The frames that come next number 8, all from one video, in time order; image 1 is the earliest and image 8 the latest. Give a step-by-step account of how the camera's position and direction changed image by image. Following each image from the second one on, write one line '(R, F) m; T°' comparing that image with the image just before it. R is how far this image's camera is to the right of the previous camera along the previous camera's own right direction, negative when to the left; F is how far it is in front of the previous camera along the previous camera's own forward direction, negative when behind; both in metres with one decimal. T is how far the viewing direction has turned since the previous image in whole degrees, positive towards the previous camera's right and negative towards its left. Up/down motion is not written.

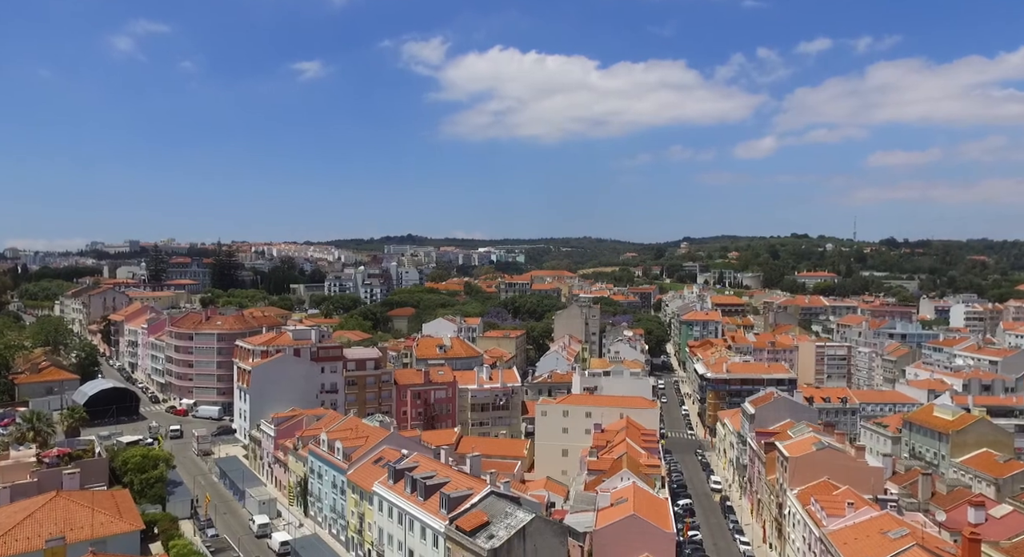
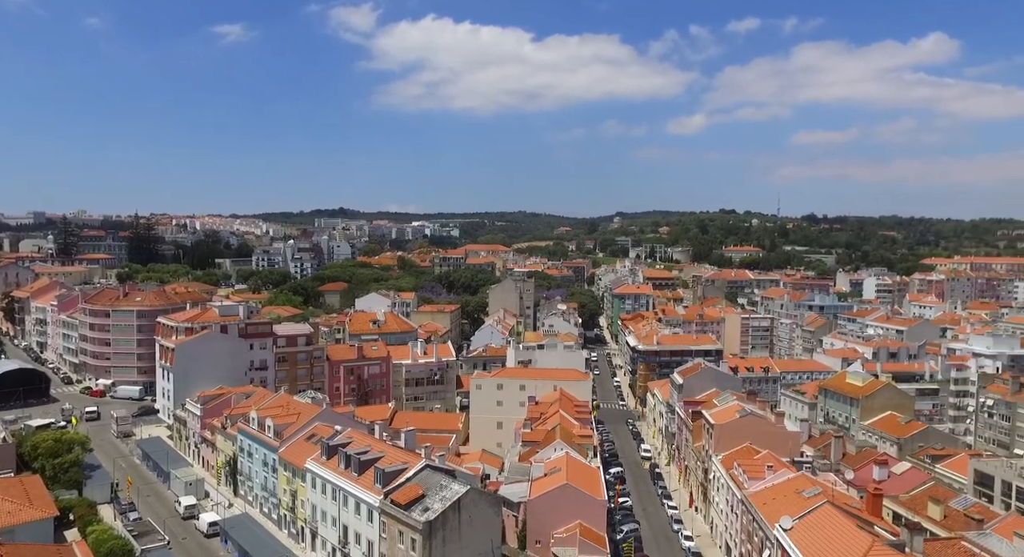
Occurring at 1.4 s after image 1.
(0.0, +0.2) m; +5°
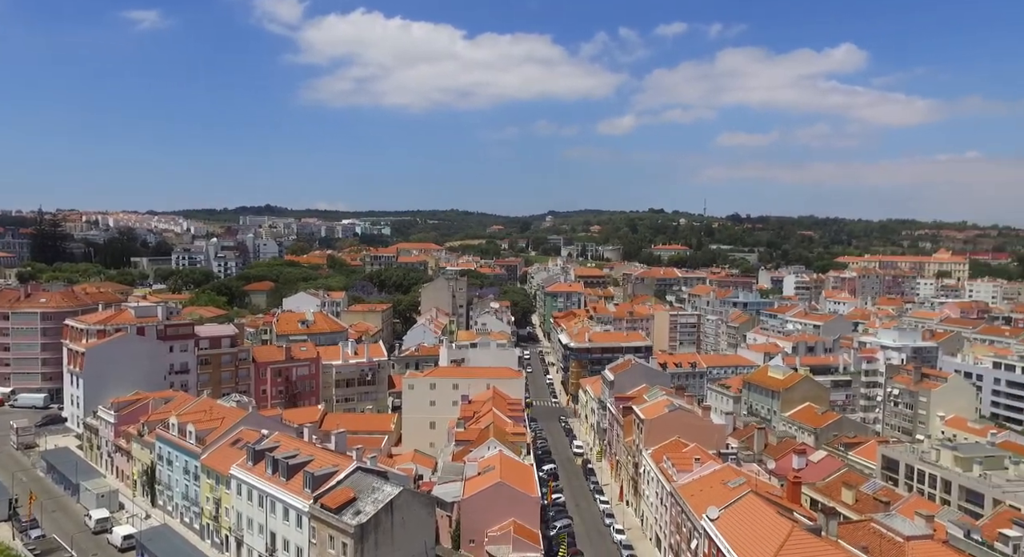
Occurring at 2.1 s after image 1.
(0.0, +0.4) m; +5°
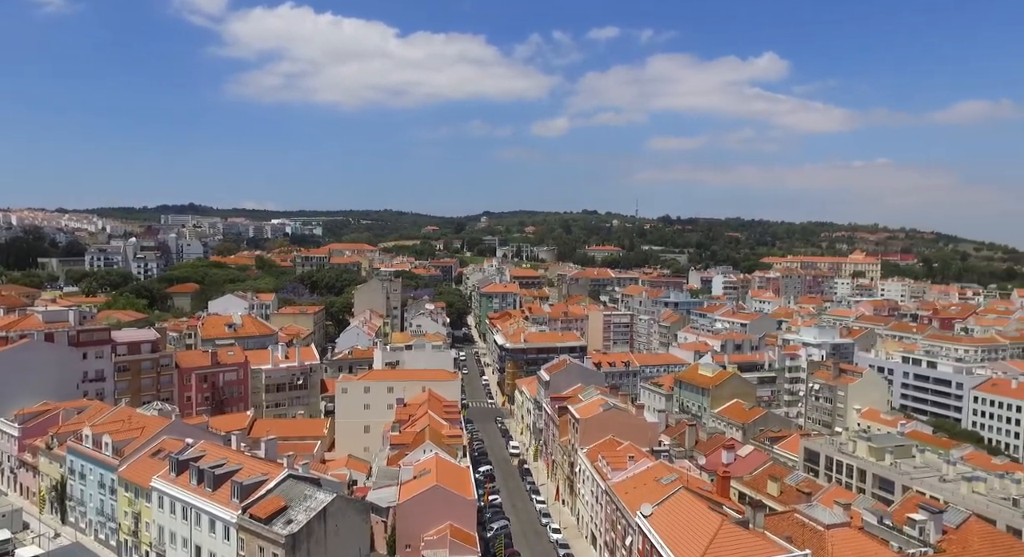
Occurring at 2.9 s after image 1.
(-0.1, +0.7) m; +5°
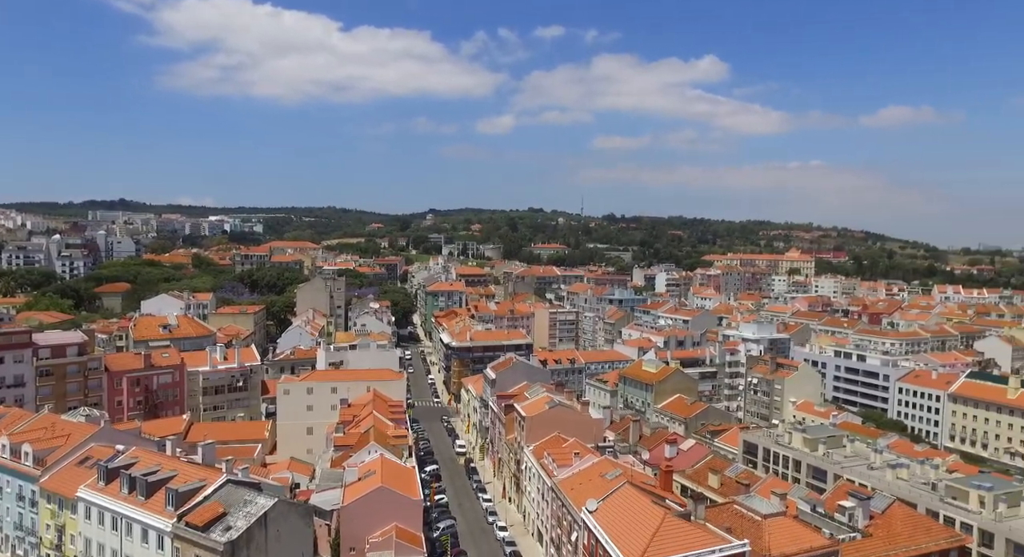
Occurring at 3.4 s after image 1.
(0.0, +0.7) m; +4°
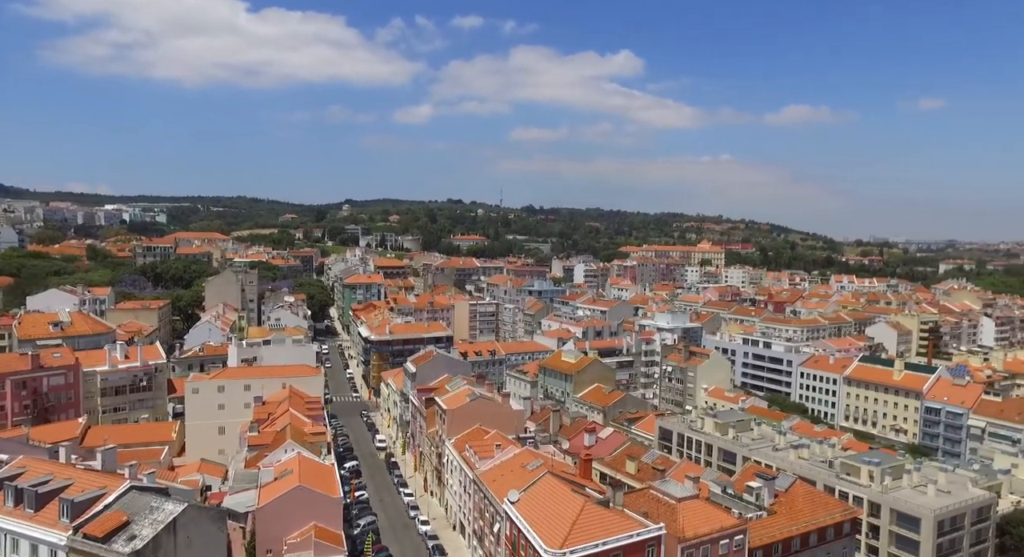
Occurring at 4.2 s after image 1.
(-0.2, +1.5) m; +6°
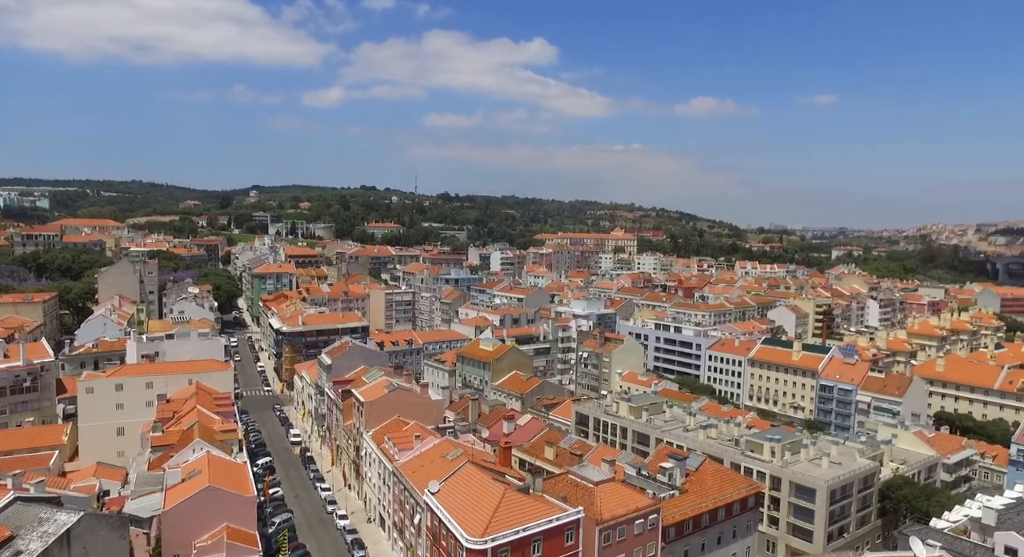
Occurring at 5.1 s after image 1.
(-0.3, +2.4) m; +6°
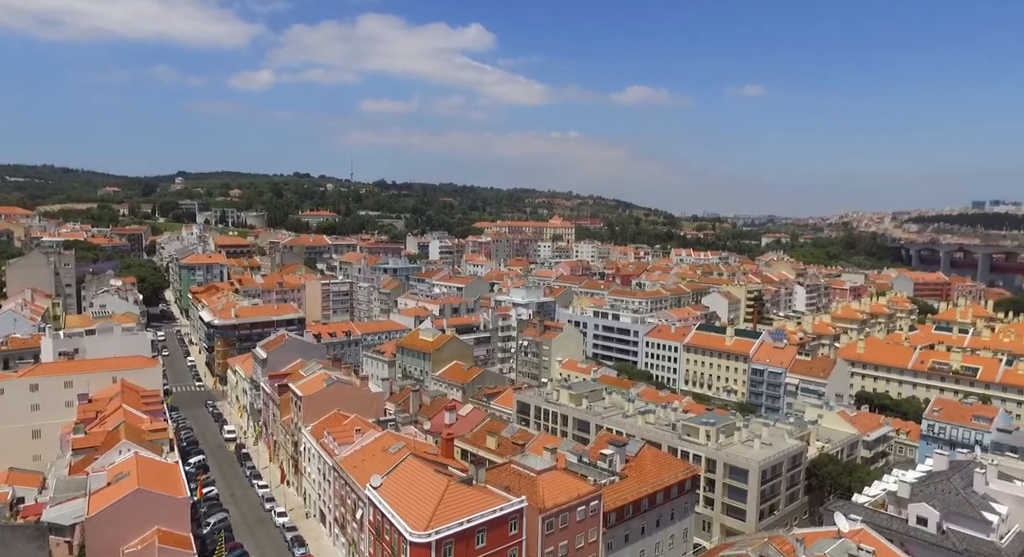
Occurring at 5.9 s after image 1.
(-0.6, +3.0) m; +5°
